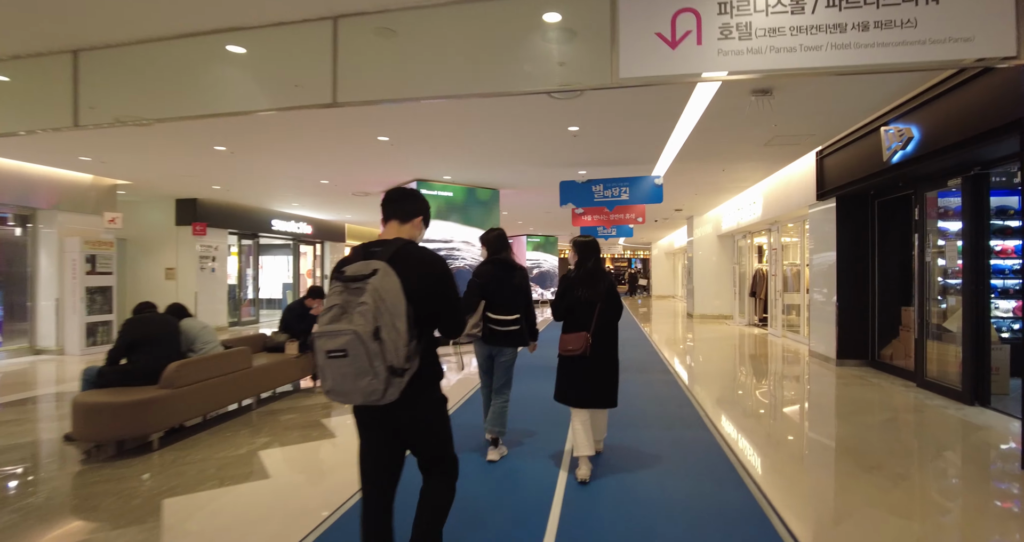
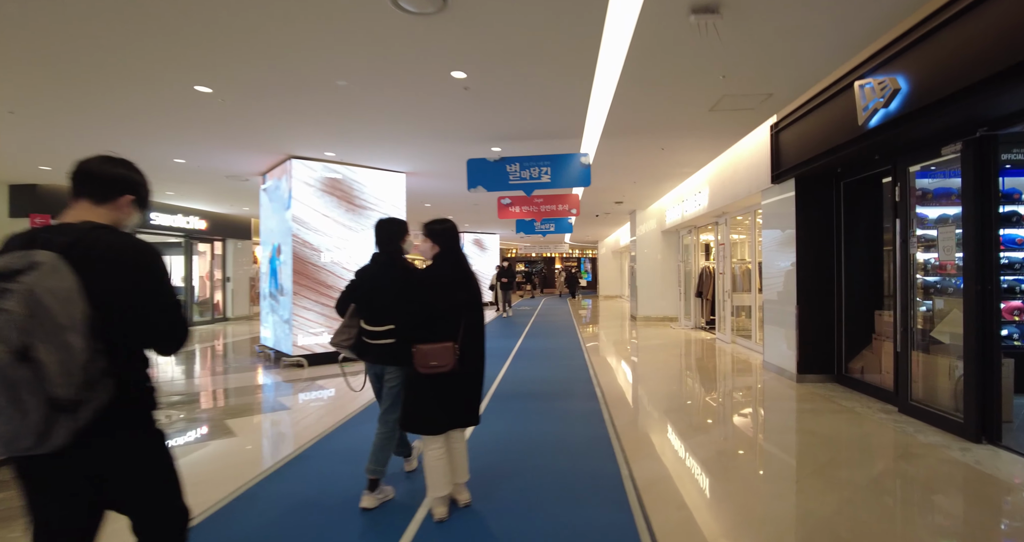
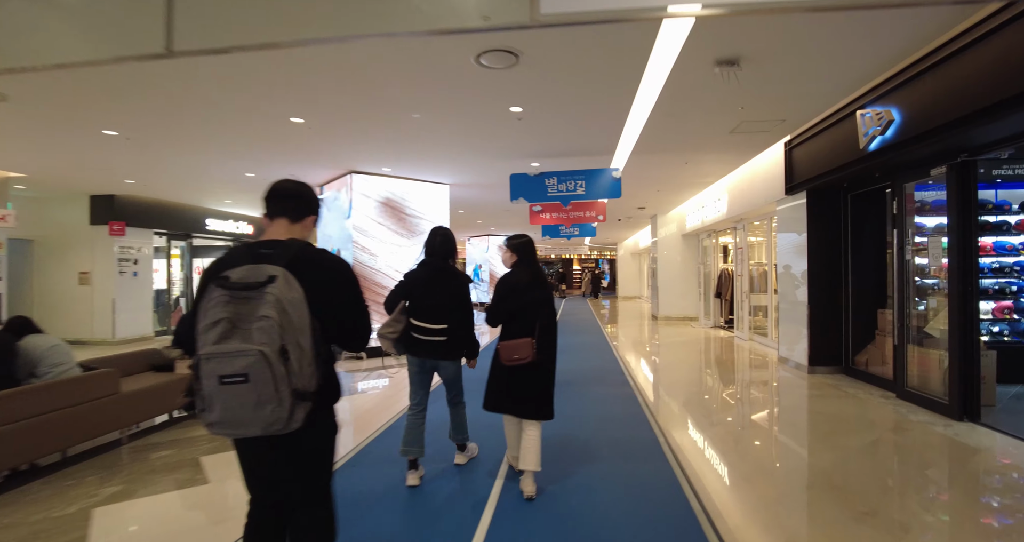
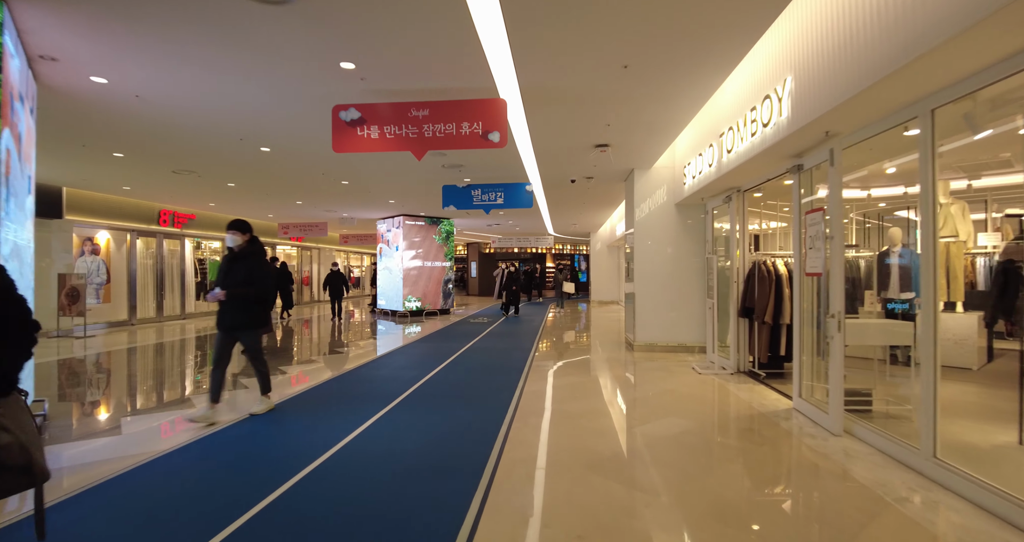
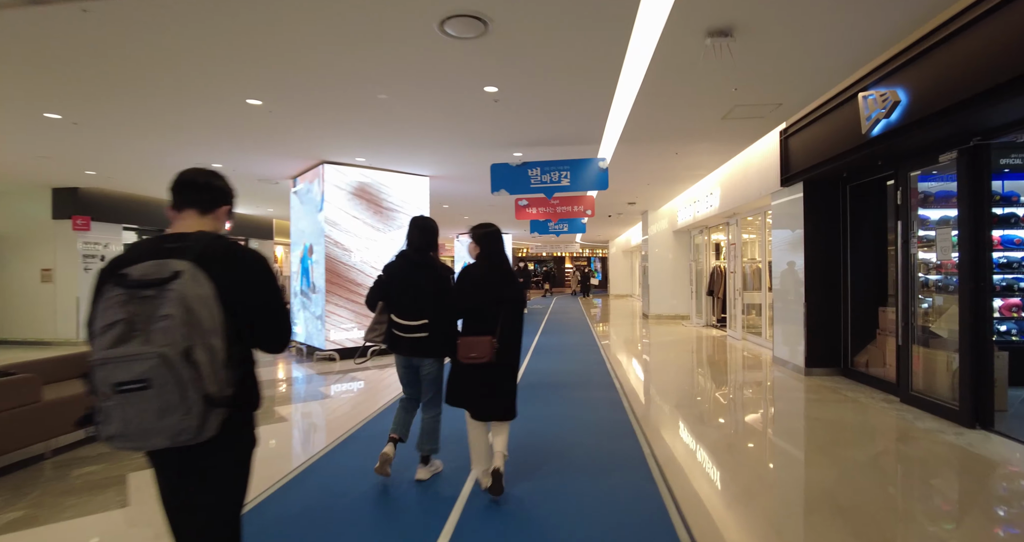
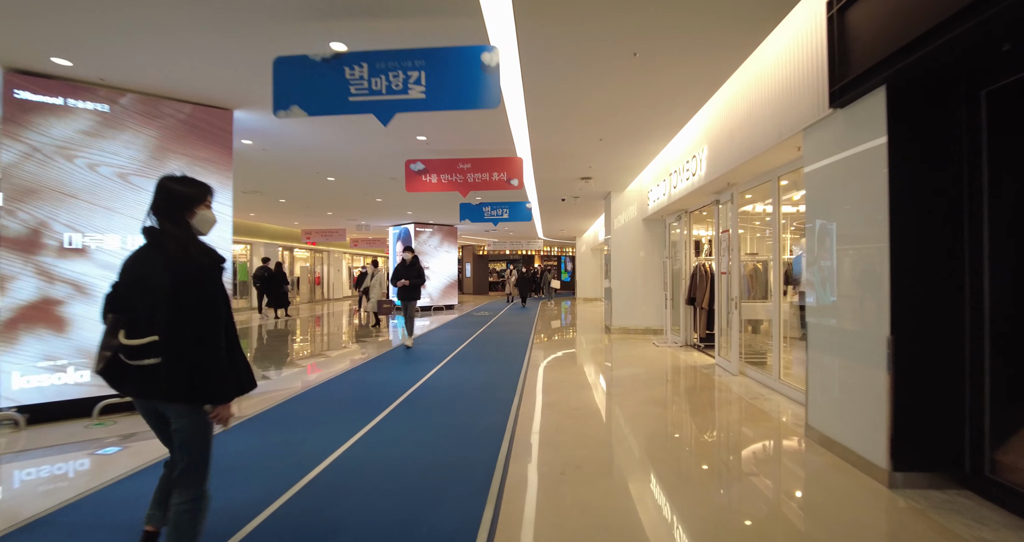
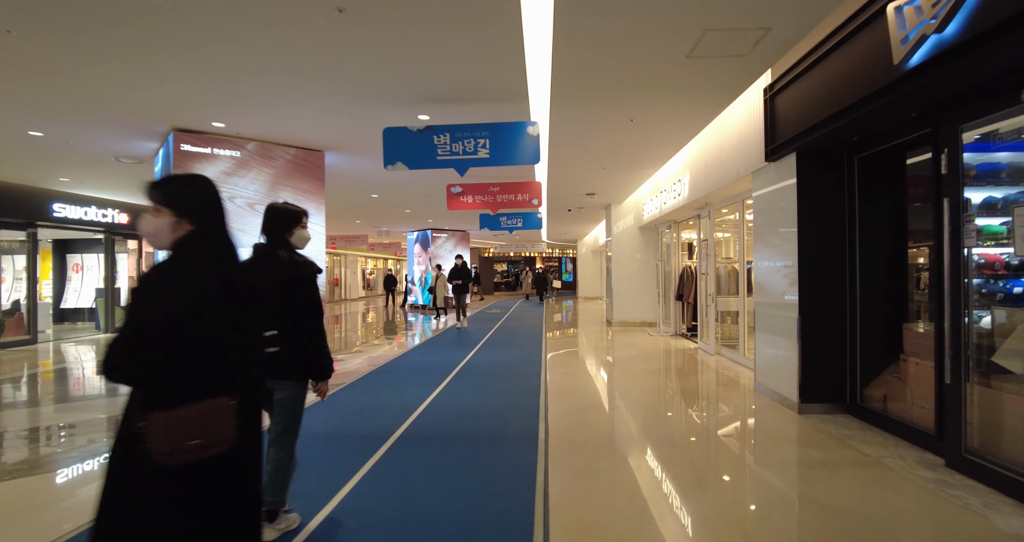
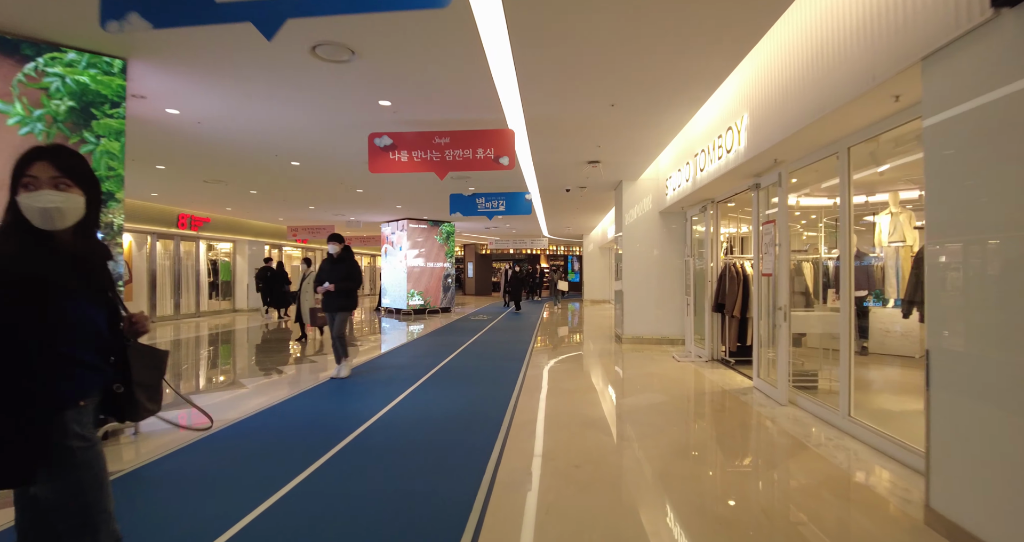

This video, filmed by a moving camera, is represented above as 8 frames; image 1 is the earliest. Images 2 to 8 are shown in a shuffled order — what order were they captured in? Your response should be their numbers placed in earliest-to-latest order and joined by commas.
3, 5, 2, 7, 6, 8, 4
